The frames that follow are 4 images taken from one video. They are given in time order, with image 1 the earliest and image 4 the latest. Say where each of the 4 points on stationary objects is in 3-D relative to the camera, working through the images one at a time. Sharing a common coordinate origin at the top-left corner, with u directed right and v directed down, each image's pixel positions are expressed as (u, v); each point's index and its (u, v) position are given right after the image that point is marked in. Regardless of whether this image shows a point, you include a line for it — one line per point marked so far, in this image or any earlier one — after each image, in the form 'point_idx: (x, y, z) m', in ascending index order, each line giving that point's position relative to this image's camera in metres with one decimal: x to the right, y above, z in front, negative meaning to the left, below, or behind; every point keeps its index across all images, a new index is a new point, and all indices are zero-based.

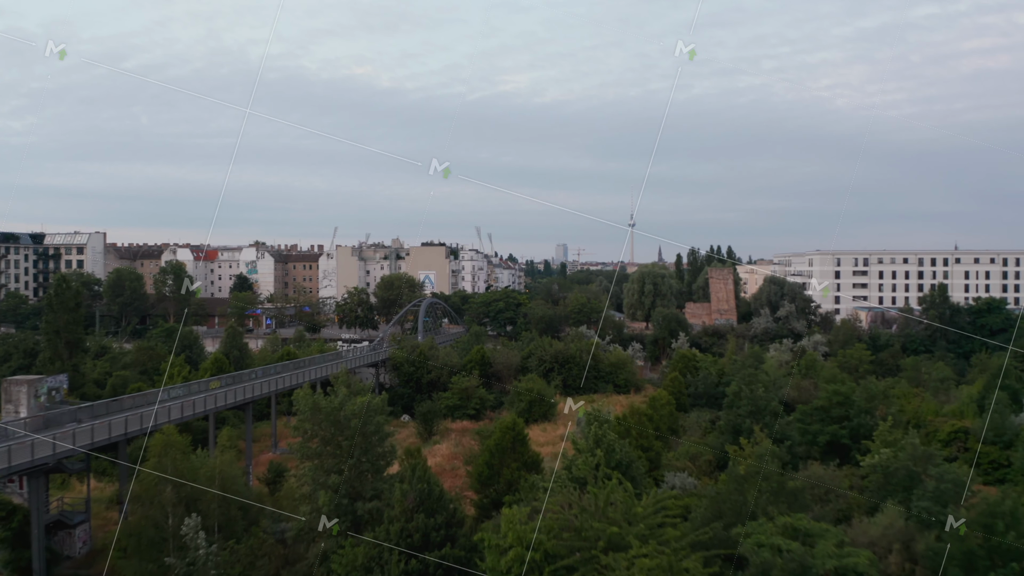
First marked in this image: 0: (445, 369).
0: (-1.2, -1.5, +16.6) m
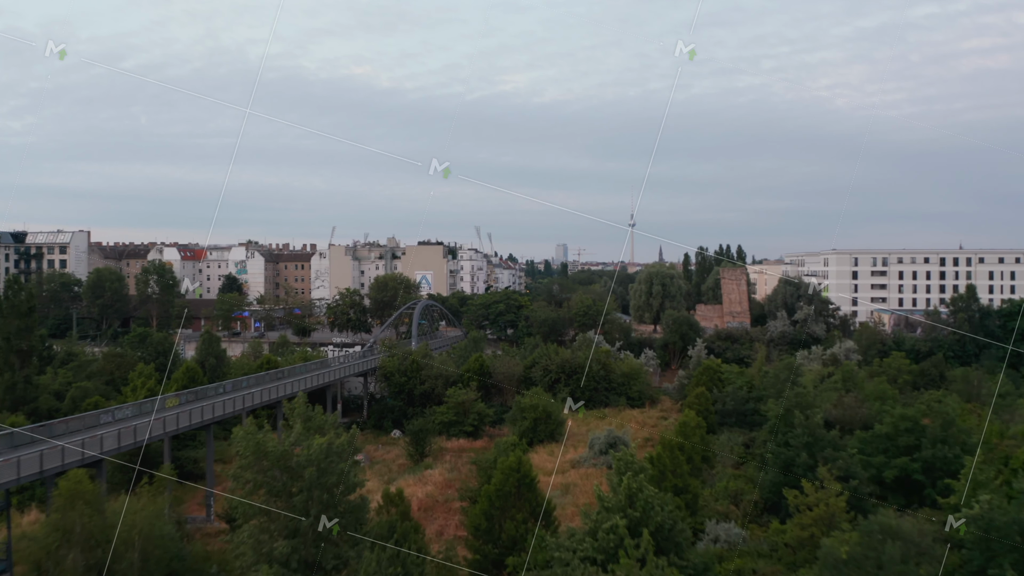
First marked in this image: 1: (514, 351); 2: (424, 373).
0: (-1.2, -1.6, +15.2) m
1: (0.0, -1.2, +16.9) m
2: (-1.5, -1.4, +15.3) m
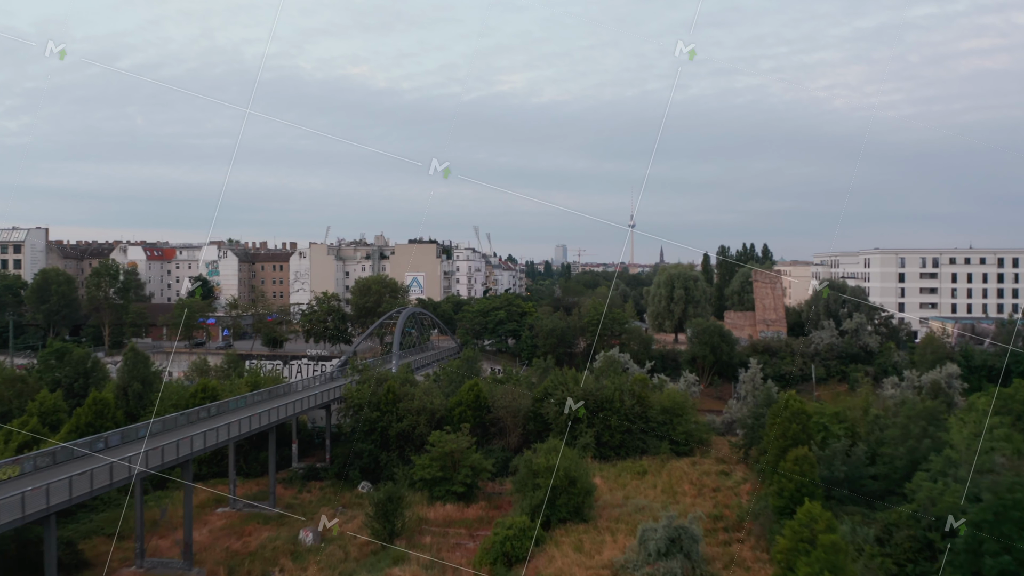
0: (-1.2, -1.7, +11.8) m
1: (+0.1, -1.3, +13.6) m
2: (-1.4, -1.5, +11.9) m
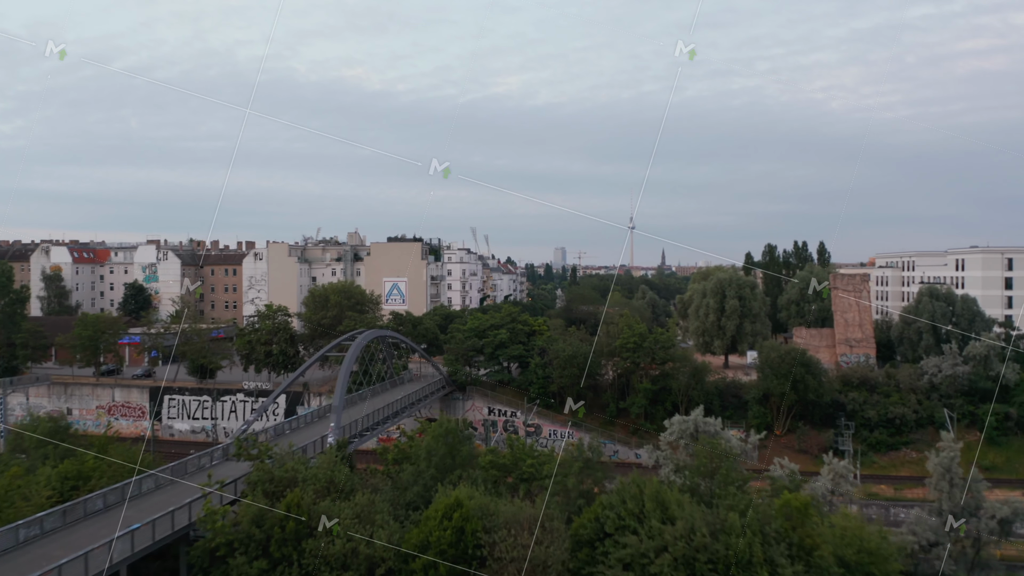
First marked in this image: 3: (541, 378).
0: (-1.0, -1.8, +6.3) m
1: (+0.2, -1.5, +8.1) m
2: (-1.3, -1.7, +6.4) m
3: (+0.5, -1.6, +16.0) m
